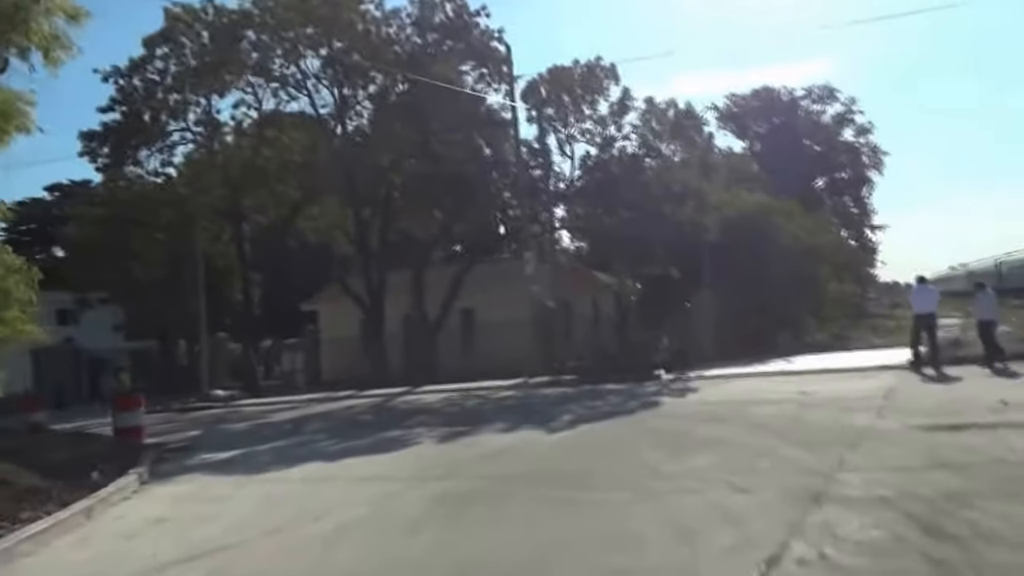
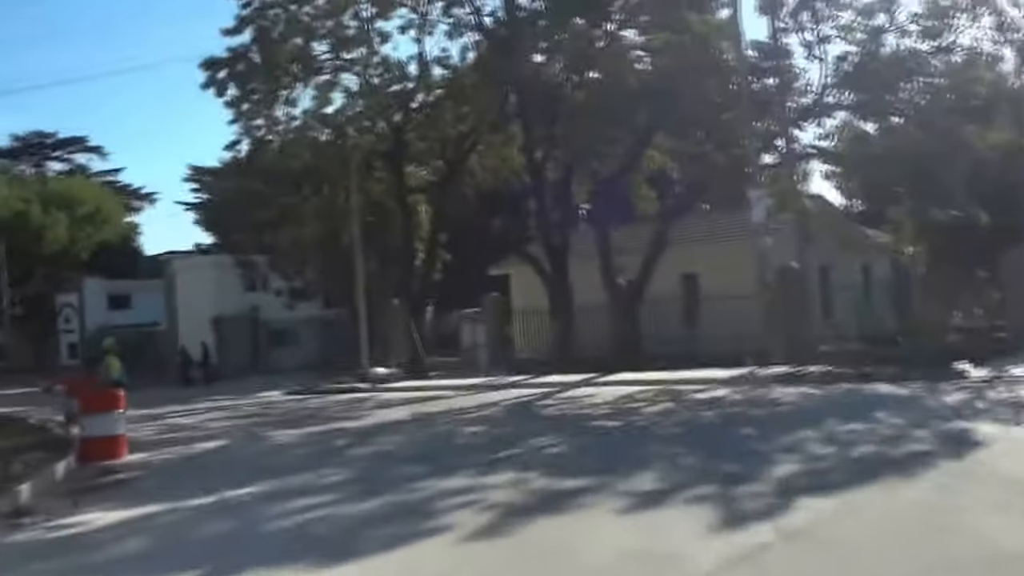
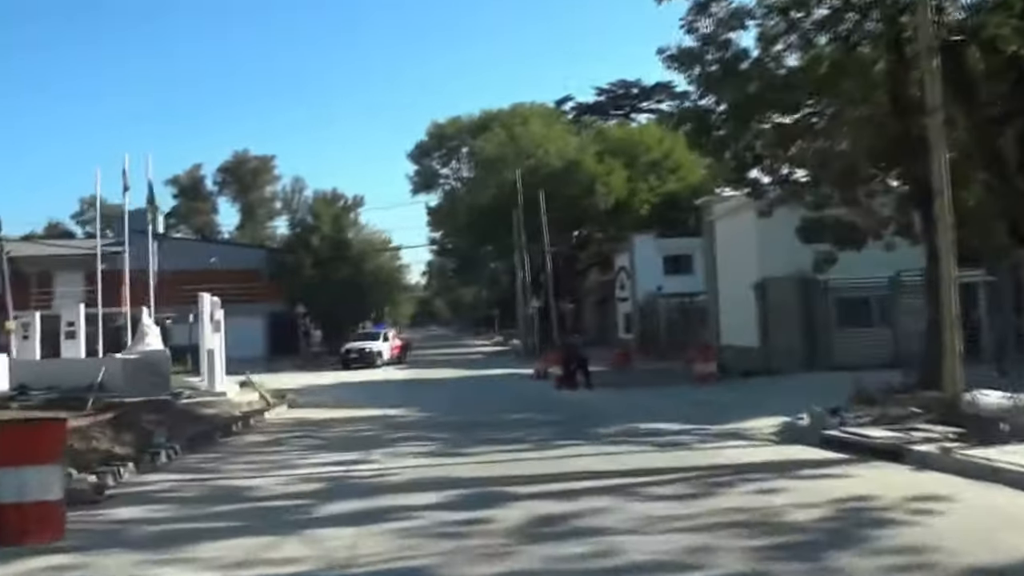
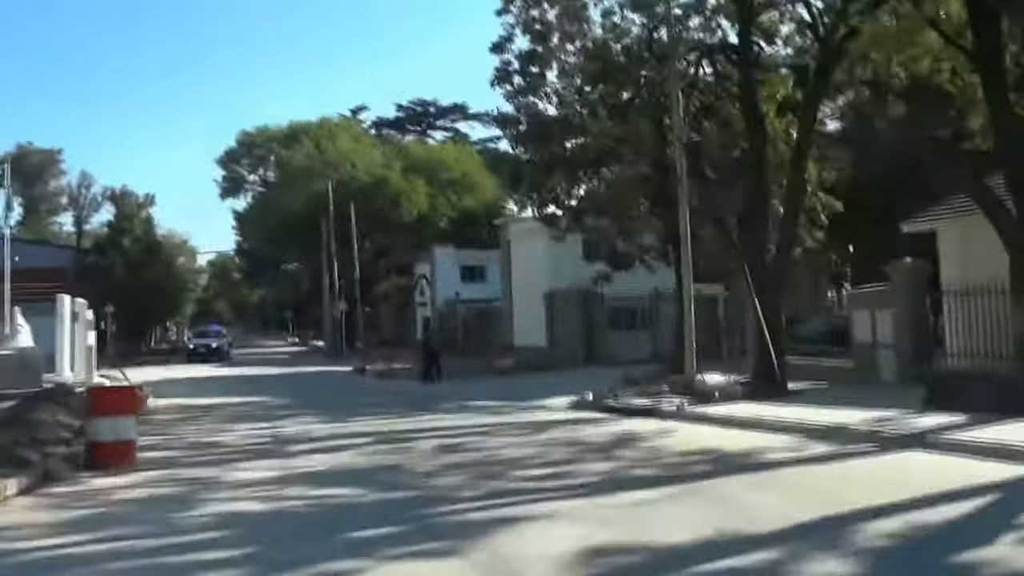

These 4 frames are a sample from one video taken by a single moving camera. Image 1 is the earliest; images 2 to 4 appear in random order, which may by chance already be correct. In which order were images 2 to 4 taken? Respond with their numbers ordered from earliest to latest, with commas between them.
2, 4, 3
